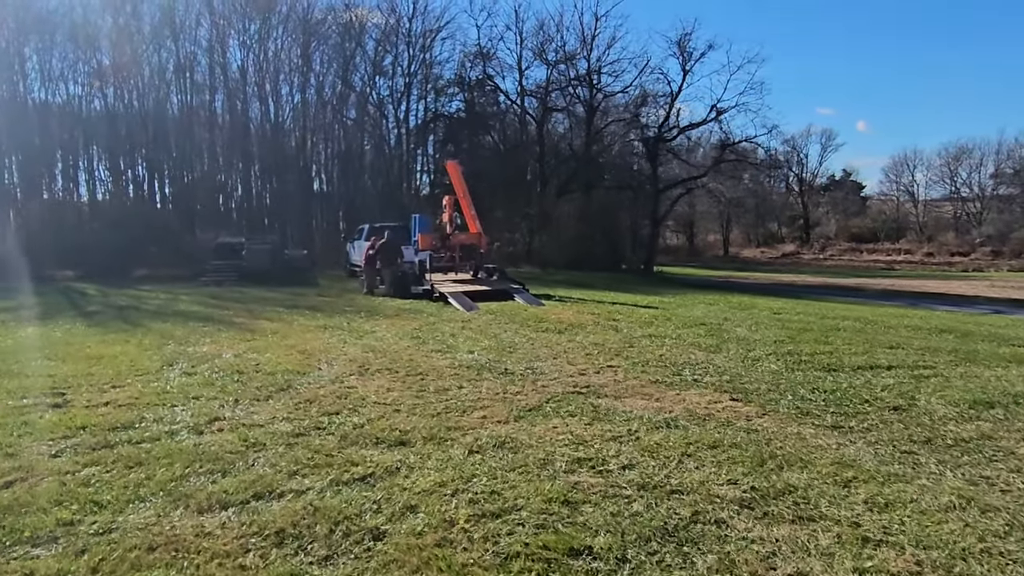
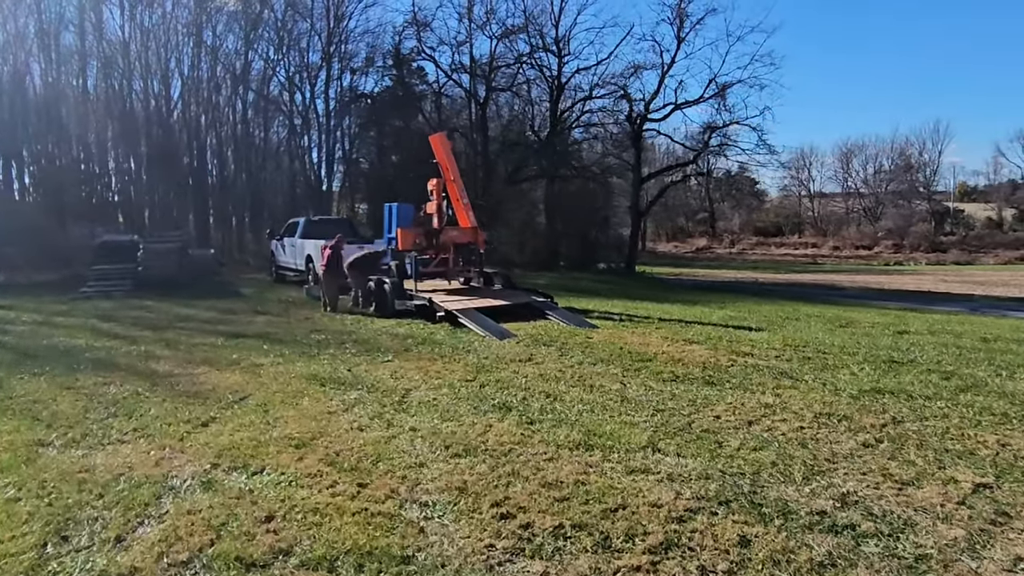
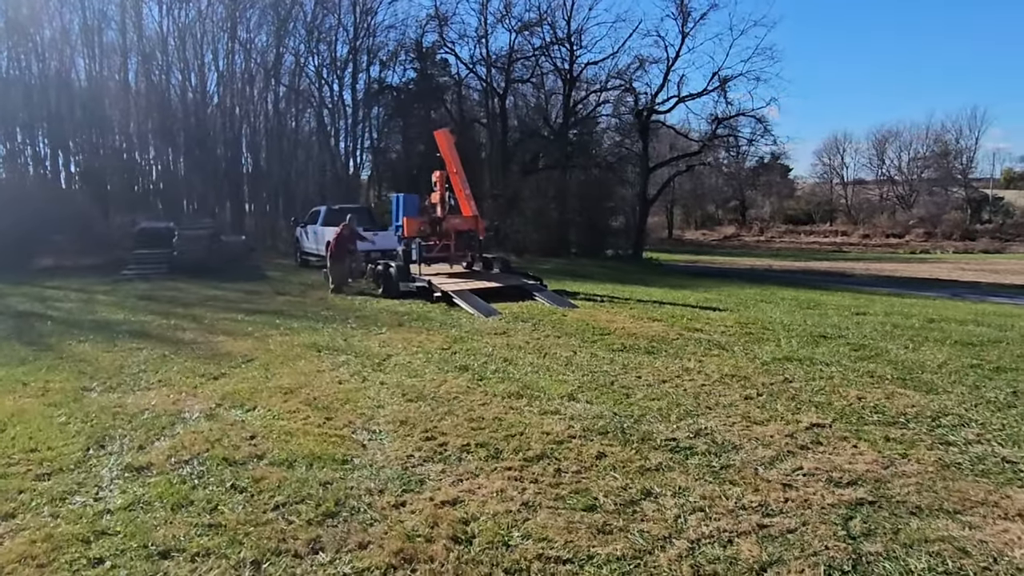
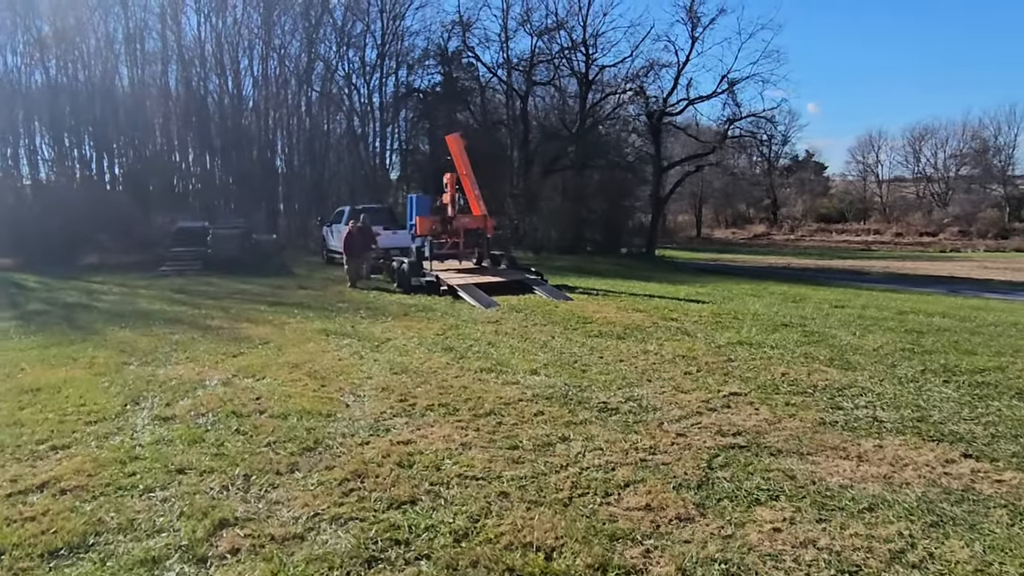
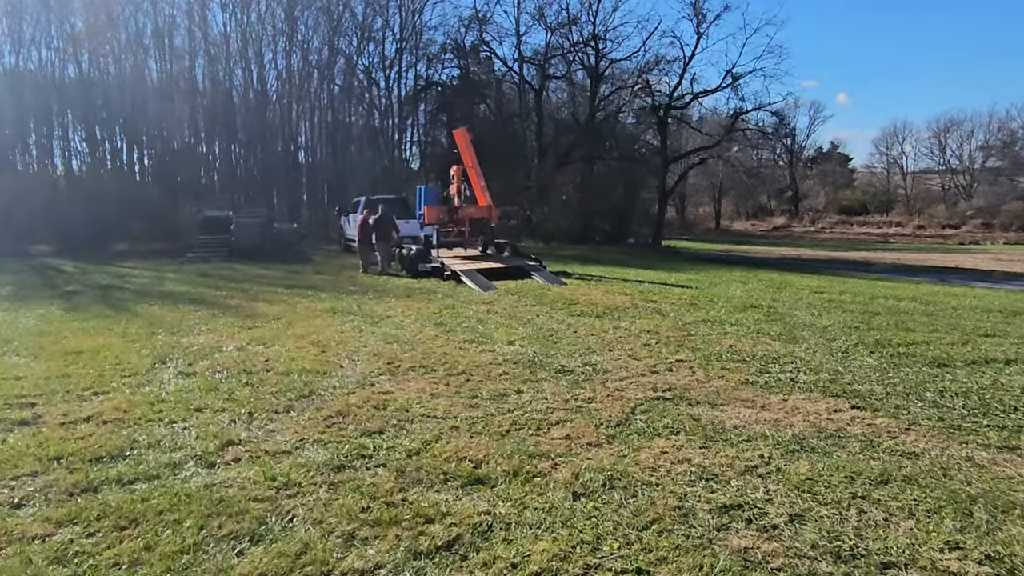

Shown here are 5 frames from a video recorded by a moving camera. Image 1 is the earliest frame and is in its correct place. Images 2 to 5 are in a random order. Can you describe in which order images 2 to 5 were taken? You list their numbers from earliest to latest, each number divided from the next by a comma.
5, 4, 3, 2
